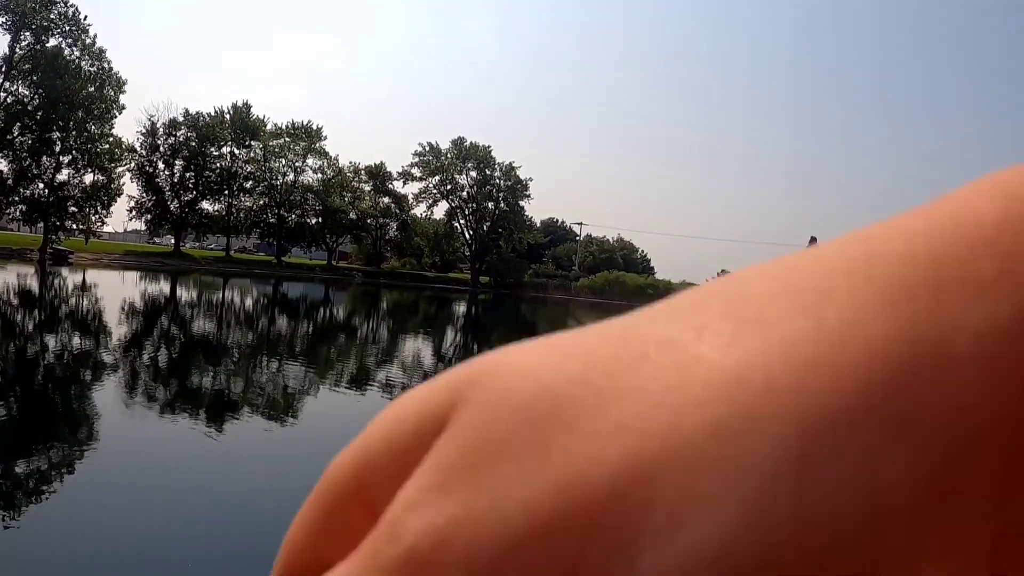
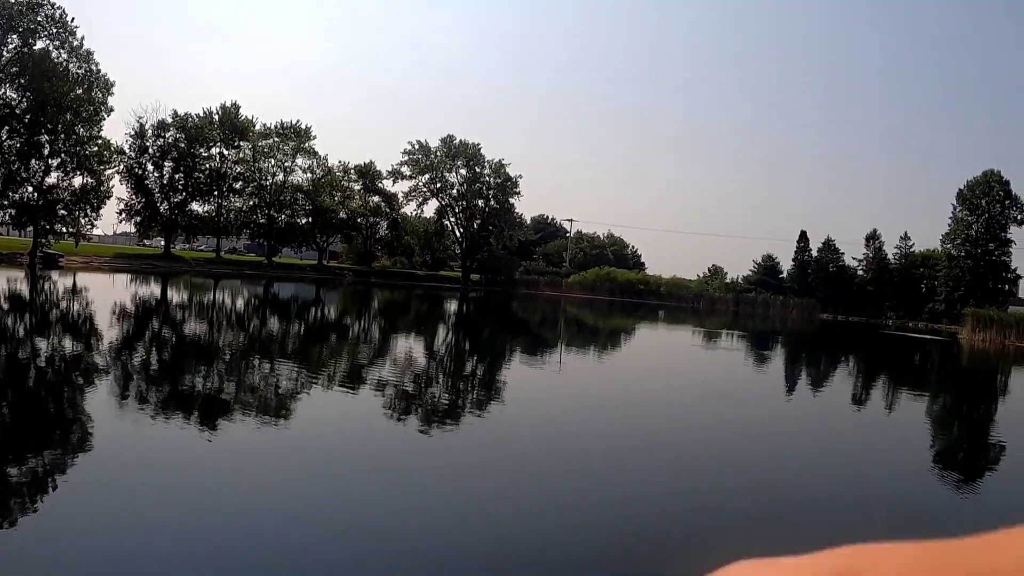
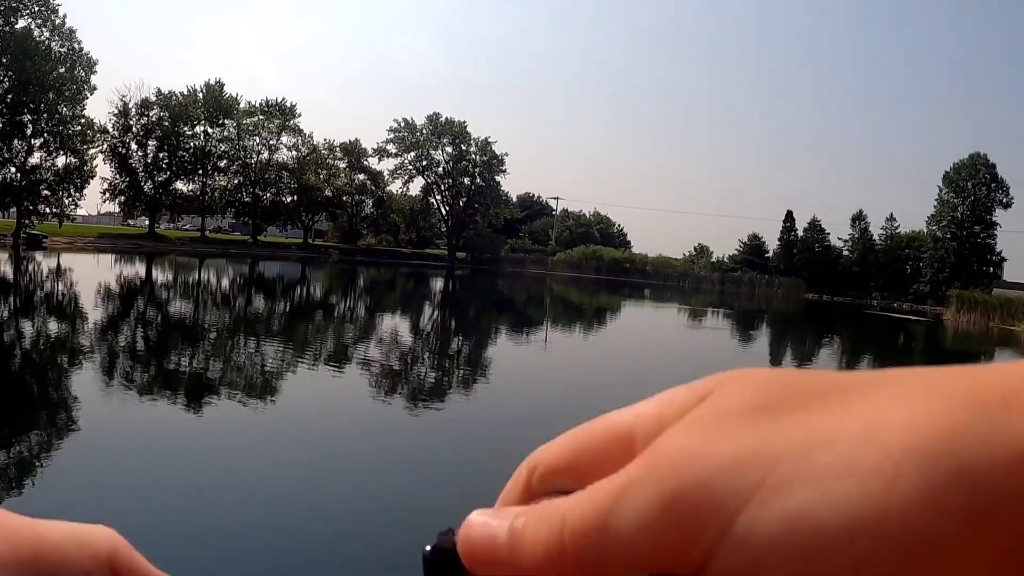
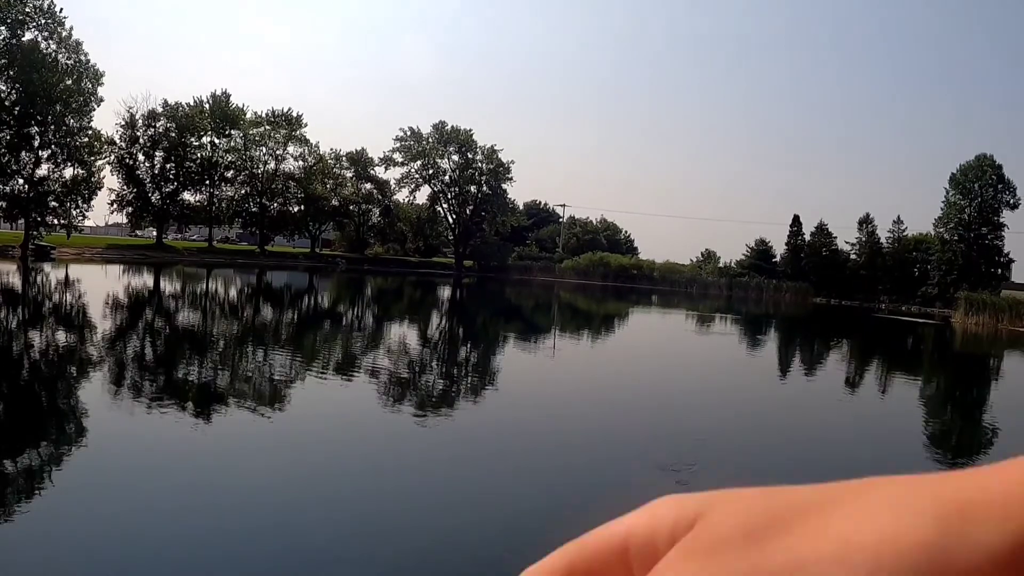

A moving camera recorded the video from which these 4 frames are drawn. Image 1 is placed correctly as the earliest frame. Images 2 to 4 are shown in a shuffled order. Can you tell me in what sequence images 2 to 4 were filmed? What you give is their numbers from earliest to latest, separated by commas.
2, 4, 3
